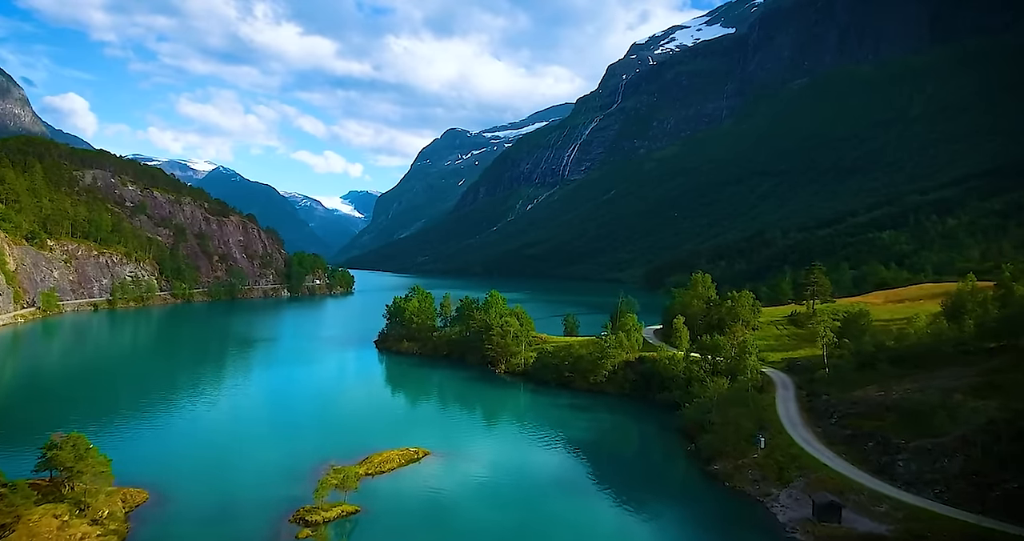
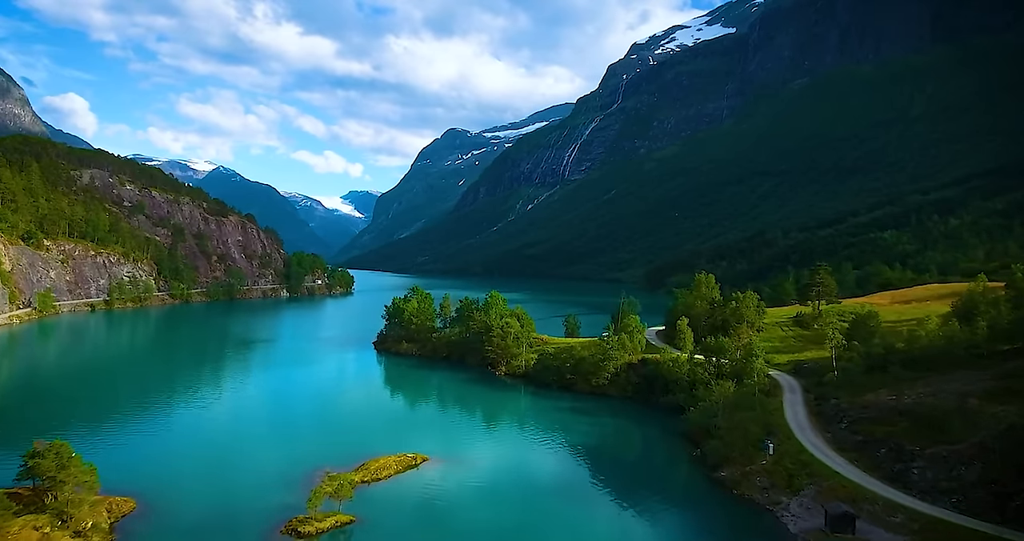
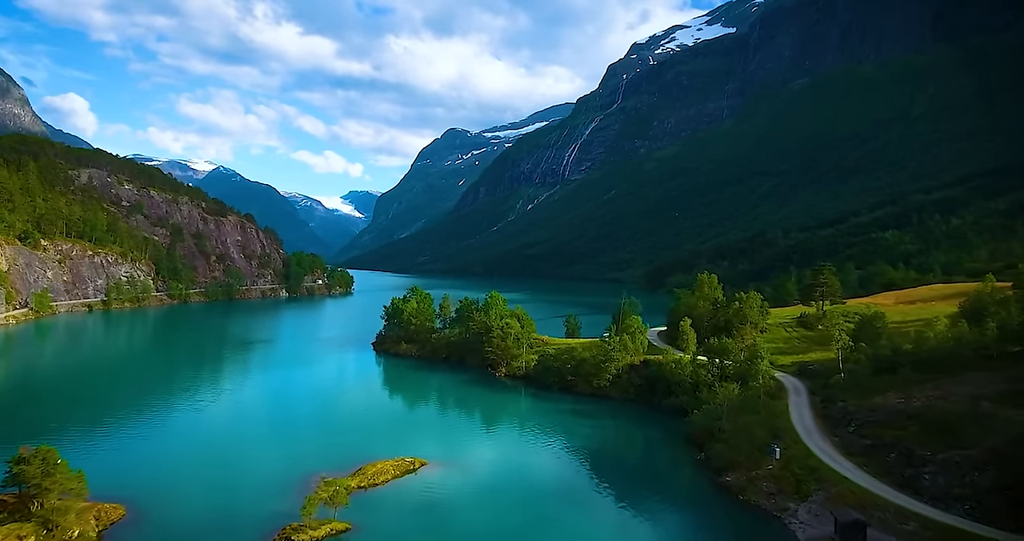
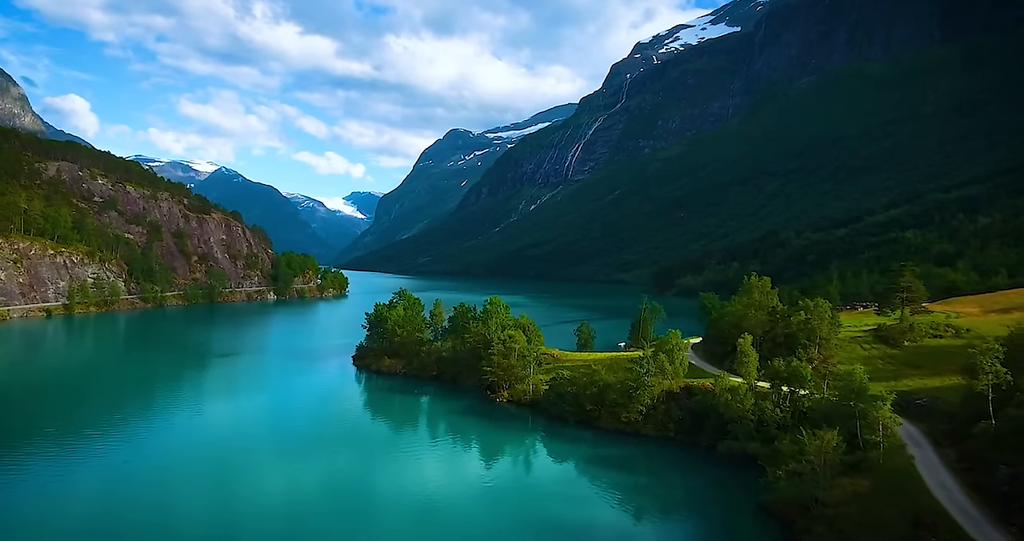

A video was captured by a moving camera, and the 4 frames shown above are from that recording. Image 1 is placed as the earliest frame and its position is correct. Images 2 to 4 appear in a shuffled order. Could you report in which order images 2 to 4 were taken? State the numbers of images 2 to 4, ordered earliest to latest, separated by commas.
2, 3, 4
